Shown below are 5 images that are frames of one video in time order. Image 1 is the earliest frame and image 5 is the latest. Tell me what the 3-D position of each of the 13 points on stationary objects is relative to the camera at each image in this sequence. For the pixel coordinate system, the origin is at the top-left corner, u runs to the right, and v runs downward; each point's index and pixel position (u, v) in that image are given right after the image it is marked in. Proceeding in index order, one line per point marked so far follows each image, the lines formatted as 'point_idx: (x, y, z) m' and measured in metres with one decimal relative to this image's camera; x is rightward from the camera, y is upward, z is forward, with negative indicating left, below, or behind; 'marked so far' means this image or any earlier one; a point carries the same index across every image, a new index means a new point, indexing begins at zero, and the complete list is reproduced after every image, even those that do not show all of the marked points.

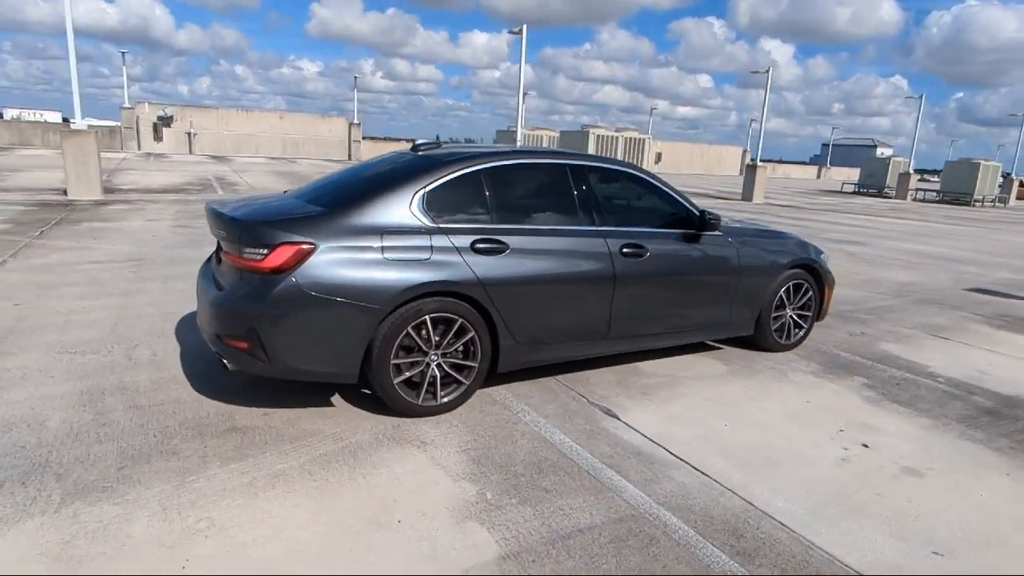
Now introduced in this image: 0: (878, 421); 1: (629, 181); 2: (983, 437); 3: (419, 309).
0: (+2.6, -0.9, +4.3) m
1: (+0.9, +0.8, +4.8) m
2: (+3.2, -1.0, +4.1) m
3: (-0.6, -0.1, +3.9) m
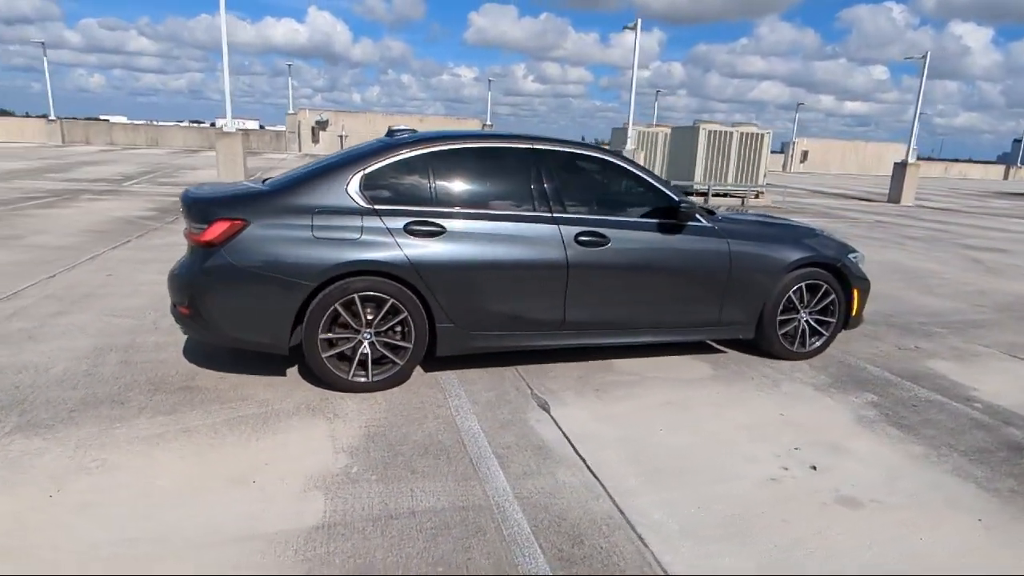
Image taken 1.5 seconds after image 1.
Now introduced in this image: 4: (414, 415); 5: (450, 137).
0: (+2.0, -0.9, +3.7) m
1: (+0.6, +0.9, +4.6) m
2: (+2.6, -1.0, +3.4) m
3: (-1.1, 0.0, +4.0) m
4: (-0.6, -0.8, +3.9) m
5: (-0.4, +1.1, +4.4) m
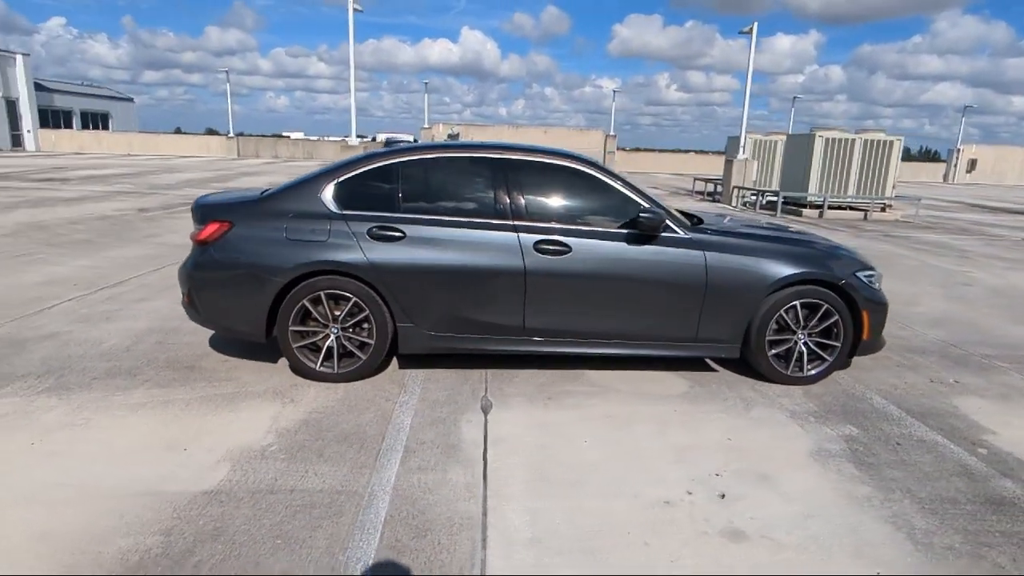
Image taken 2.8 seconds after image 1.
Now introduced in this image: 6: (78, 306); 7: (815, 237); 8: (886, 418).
0: (+1.5, -1.0, +3.3) m
1: (+0.4, +0.8, +4.6) m
2: (+2.0, -1.1, +2.9) m
3: (-1.4, 0.0, +4.4) m
4: (-1.0, -0.8, +4.1) m
5: (-0.6, +1.0, +4.6) m
6: (-4.7, -0.2, +6.6) m
7: (+2.4, +0.4, +5.1) m
8: (+2.5, -0.9, +4.1) m
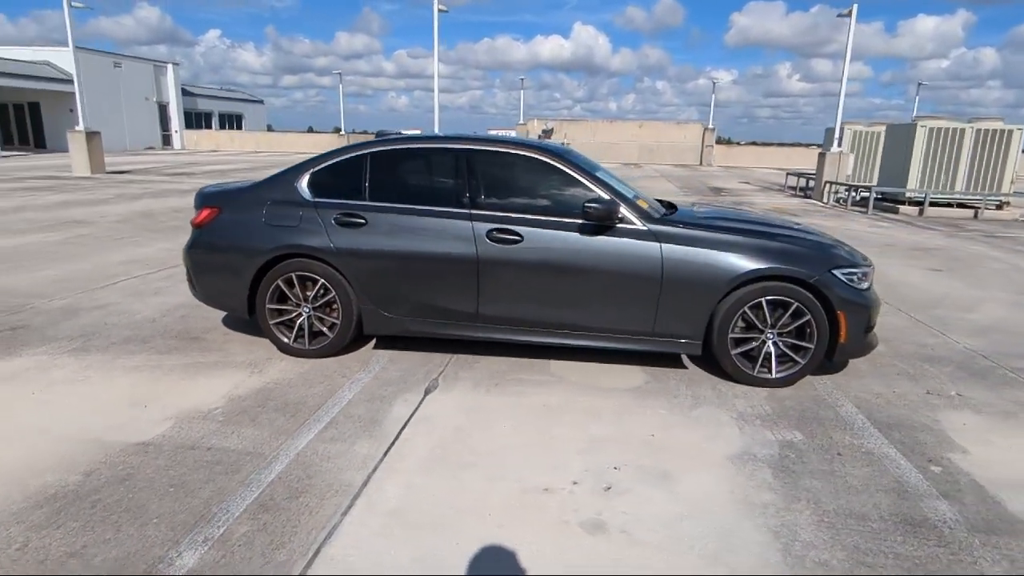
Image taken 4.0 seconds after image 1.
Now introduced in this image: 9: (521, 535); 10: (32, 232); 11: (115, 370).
0: (+0.9, -1.0, +3.2) m
1: (+0.1, +0.9, +4.6) m
2: (+1.3, -1.1, +2.7) m
3: (-1.7, +0.2, +4.7) m
4: (-1.4, -0.7, +4.4) m
5: (-0.9, +1.2, +4.8) m
6: (-4.6, +0.1, +7.5) m
7: (+2.2, +0.4, +4.8) m
8: (+2.0, -0.8, +3.7) m
9: (0.0, -1.1, +2.7) m
10: (-8.7, +1.0, +11.2) m
11: (-3.0, -0.6, +4.6) m
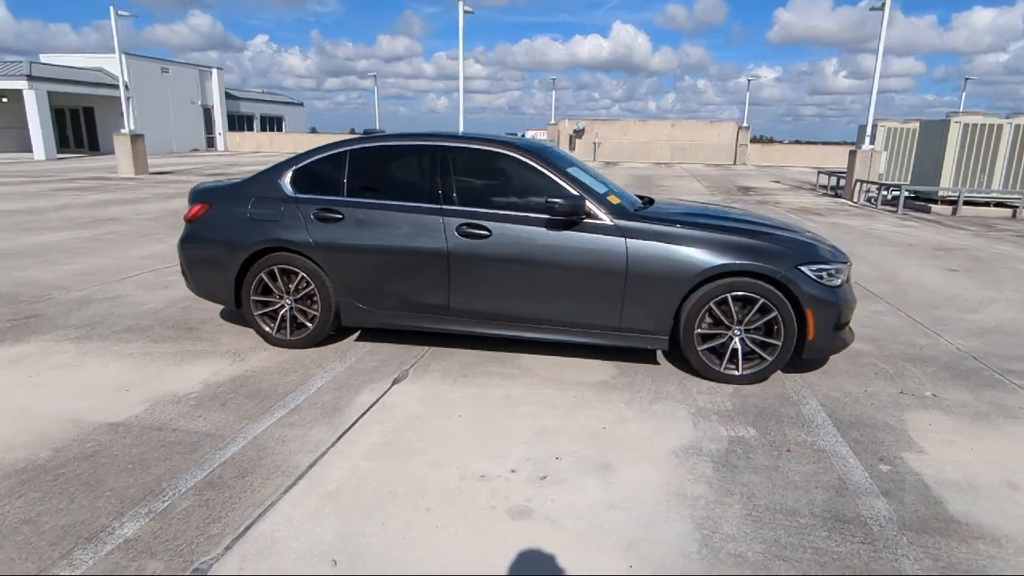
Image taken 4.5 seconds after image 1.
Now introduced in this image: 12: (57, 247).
0: (+0.6, -0.9, +3.2) m
1: (-0.1, +1.0, +4.6) m
2: (+1.0, -1.1, +2.7) m
3: (-1.9, +0.2, +4.9) m
4: (-1.7, -0.6, +4.6) m
5: (-1.1, +1.2, +4.9) m
6: (-4.6, +0.2, +7.8) m
7: (+2.0, +0.5, +4.7) m
8: (+1.7, -0.8, +3.7) m
9: (-0.3, -1.1, +2.8) m
10: (-8.5, +1.1, +11.8) m
11: (-3.2, -0.5, +4.9) m
12: (-7.2, +0.6, +9.7) m
